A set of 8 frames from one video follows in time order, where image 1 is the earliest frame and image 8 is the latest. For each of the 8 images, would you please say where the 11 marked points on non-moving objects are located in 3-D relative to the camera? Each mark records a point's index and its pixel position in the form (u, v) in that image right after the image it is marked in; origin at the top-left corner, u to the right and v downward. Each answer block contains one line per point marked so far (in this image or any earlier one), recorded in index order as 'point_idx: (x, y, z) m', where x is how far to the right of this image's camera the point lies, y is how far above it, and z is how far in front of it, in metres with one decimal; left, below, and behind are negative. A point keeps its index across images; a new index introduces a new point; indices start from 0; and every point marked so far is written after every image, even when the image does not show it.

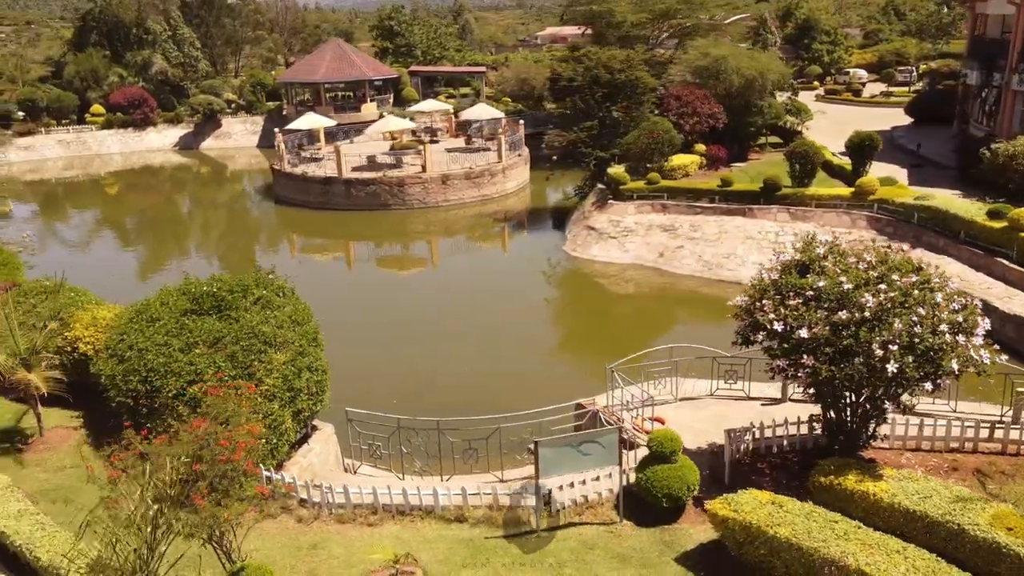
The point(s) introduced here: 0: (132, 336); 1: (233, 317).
0: (-5.0, -0.6, +10.6) m
1: (-3.3, -0.3, +9.8) m
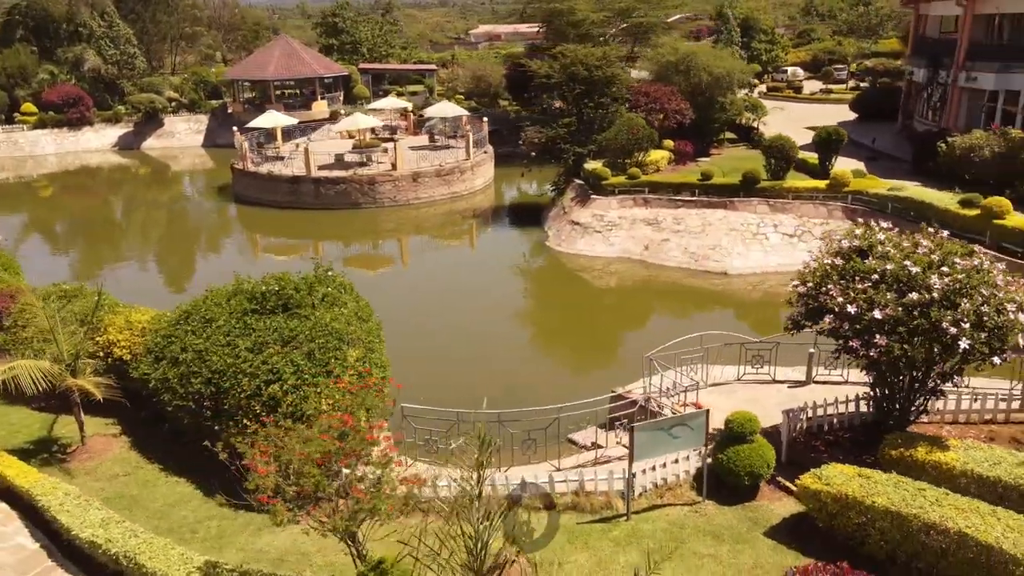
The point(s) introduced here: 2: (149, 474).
0: (-4.2, -0.6, +10.4) m
1: (-2.5, -0.3, +9.7) m
2: (-4.4, -2.3, +10.1) m
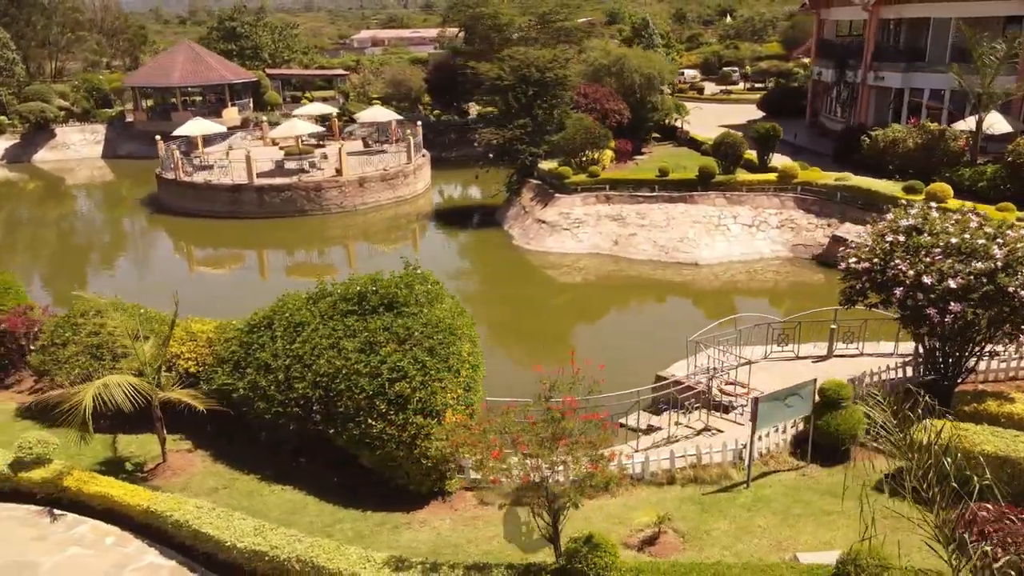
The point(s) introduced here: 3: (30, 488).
0: (-3.0, -0.7, +10.1) m
1: (-1.2, -0.3, +9.8) m
2: (-3.1, -2.3, +9.8) m
3: (-5.7, -2.3, +9.4) m
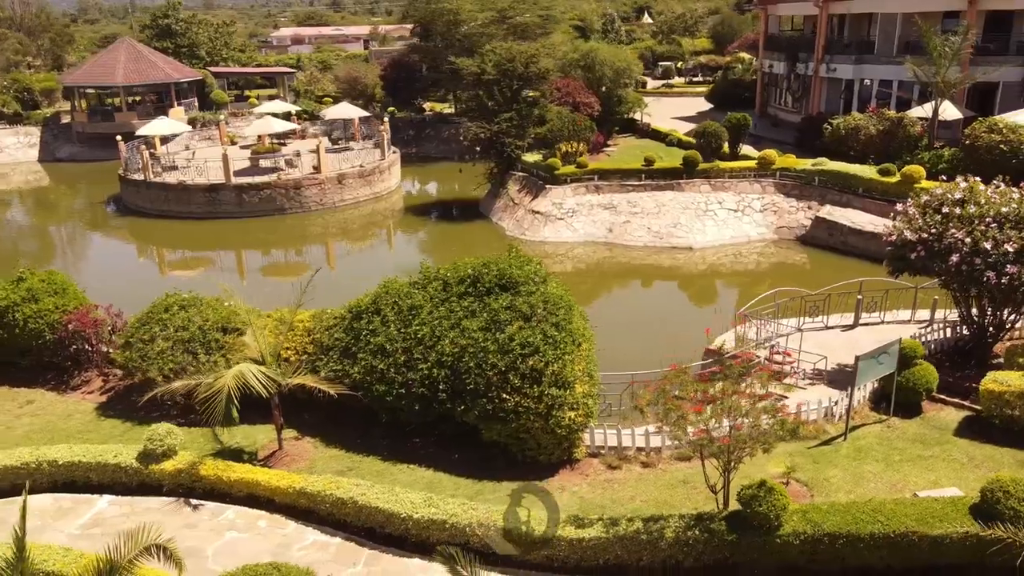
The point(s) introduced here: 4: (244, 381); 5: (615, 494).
0: (-1.6, -0.5, +10.4) m
1: (+0.2, 0.0, +10.2) m
2: (-1.6, -2.2, +10.1) m
3: (-4.1, -2.2, +9.5) m
4: (-3.0, -1.1, +9.1) m
5: (+1.2, -2.3, +9.2) m
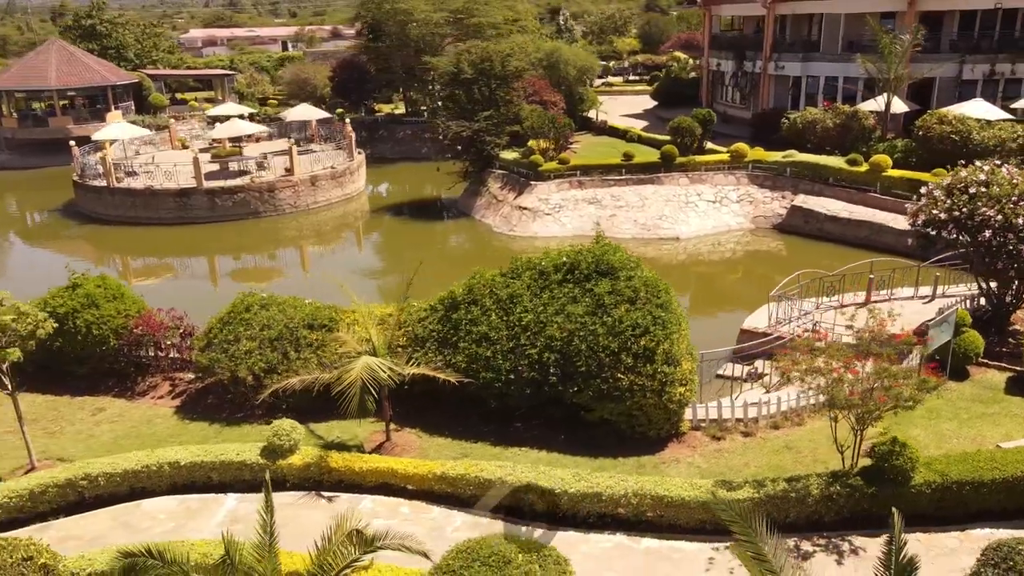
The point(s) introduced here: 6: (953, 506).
0: (-0.3, -0.4, +10.7) m
1: (+1.5, +0.2, +10.7) m
2: (-0.2, -2.0, +10.4) m
3: (-2.7, -2.2, +9.5) m
4: (-1.5, -1.0, +9.3) m
5: (+2.6, -2.1, +9.8) m
6: (+4.6, -2.3, +8.5) m
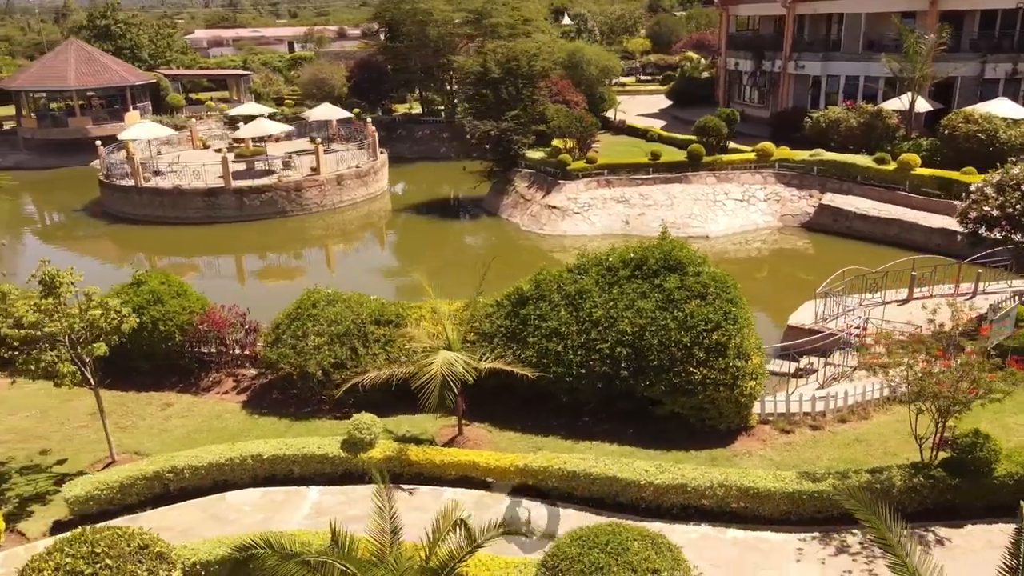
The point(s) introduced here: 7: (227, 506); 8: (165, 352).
0: (+0.6, -0.3, +10.8) m
1: (+2.4, +0.2, +10.8) m
2: (+0.7, -2.0, +10.5) m
3: (-1.7, -2.1, +9.6) m
4: (-0.6, -0.9, +9.4) m
5: (+3.6, -2.0, +9.9) m
6: (+5.6, -2.2, +8.6) m
7: (-3.3, -2.5, +9.2) m
8: (-5.3, -1.0, +12.2) m
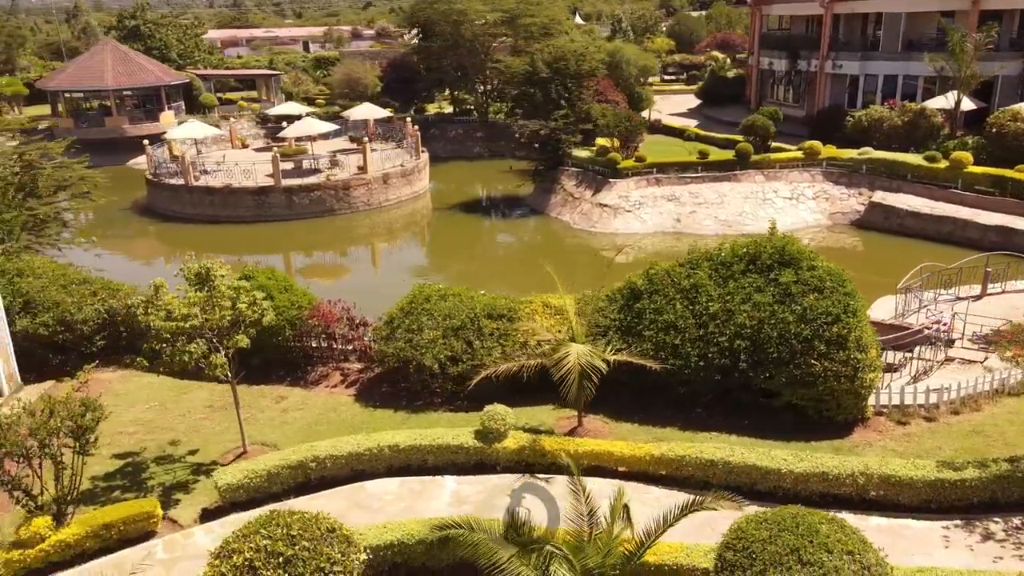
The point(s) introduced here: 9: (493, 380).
0: (+2.2, -0.2, +11.0) m
1: (+4.0, +0.3, +11.0) m
2: (+2.3, -1.9, +10.7) m
3: (-0.2, -2.1, +9.8) m
4: (+1.0, -0.9, +9.6) m
5: (+5.1, -2.0, +10.1) m
6: (+7.1, -2.1, +8.8) m
7: (-1.7, -2.4, +9.4) m
8: (-3.7, -0.9, +12.5) m
9: (-0.3, -1.3, +11.4) m
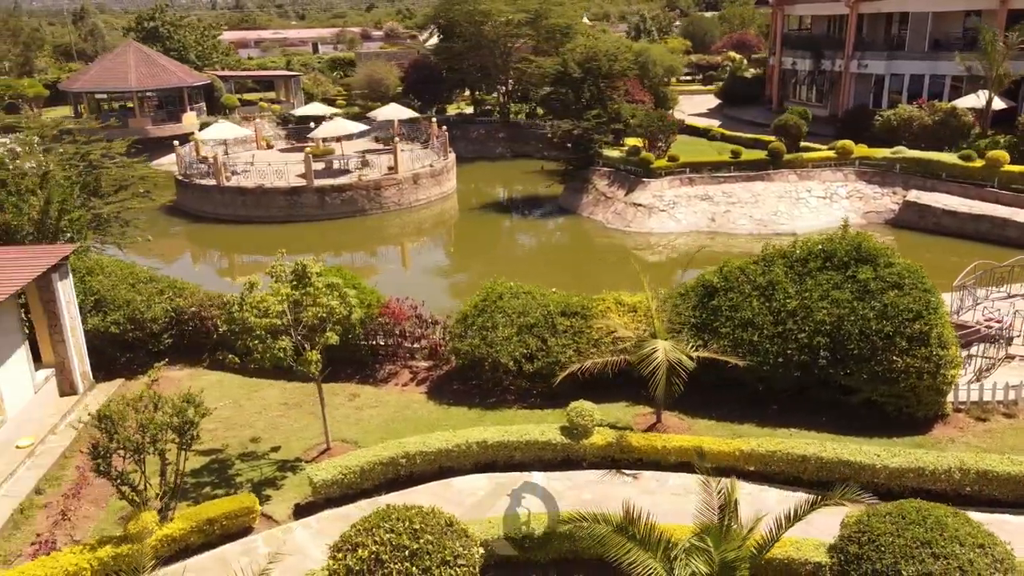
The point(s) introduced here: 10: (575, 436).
0: (+3.3, -0.2, +11.0) m
1: (+5.0, +0.3, +11.0) m
2: (+3.3, -1.8, +10.7) m
3: (+0.9, -2.0, +9.9) m
4: (+2.0, -0.8, +9.6) m
5: (+6.2, -1.9, +10.1) m
6: (+8.2, -2.1, +8.8) m
7: (-0.6, -2.4, +9.5) m
8: (-2.6, -0.9, +12.5) m
9: (+0.8, -1.3, +11.4) m
10: (+0.8, -1.8, +9.9) m
